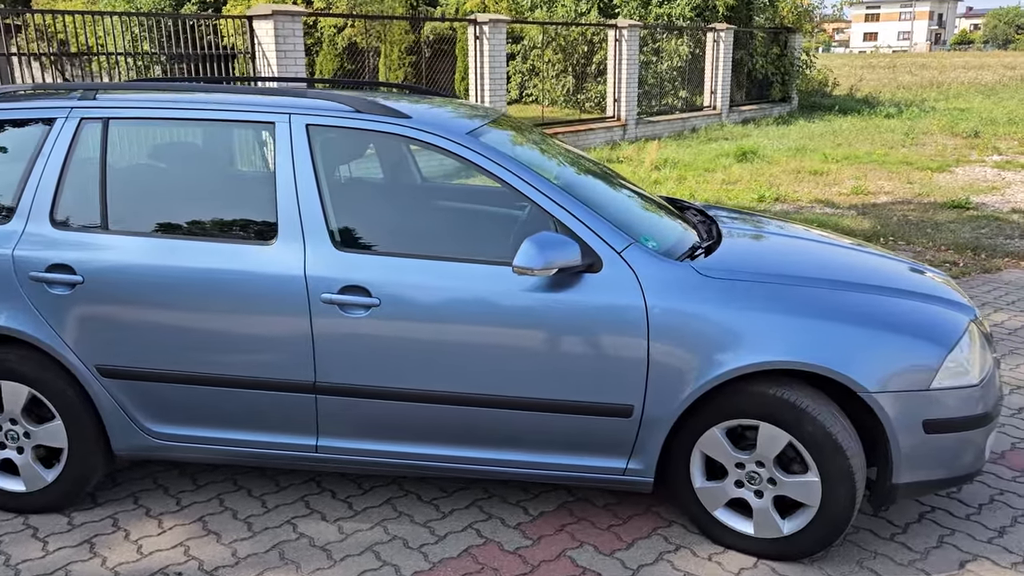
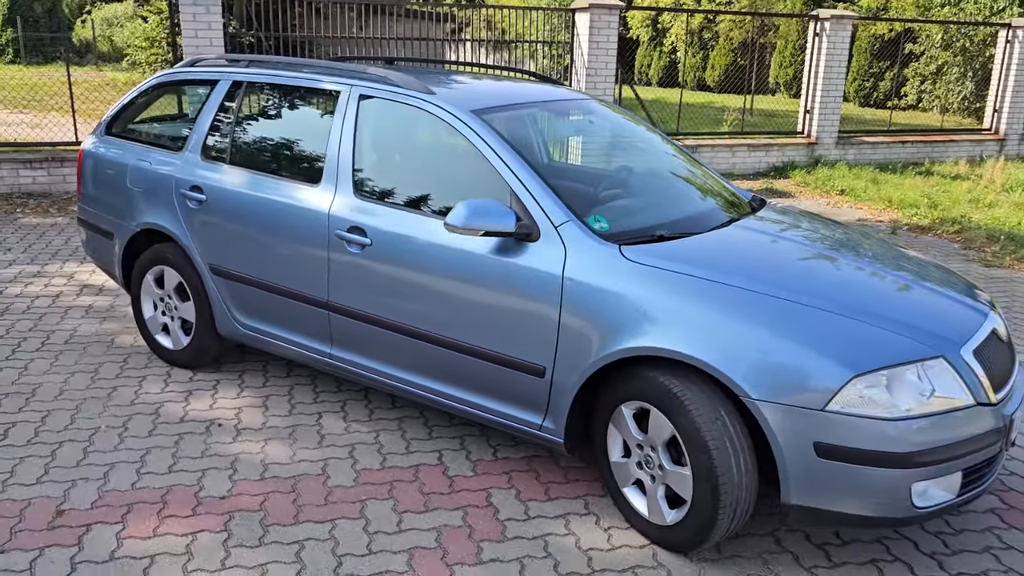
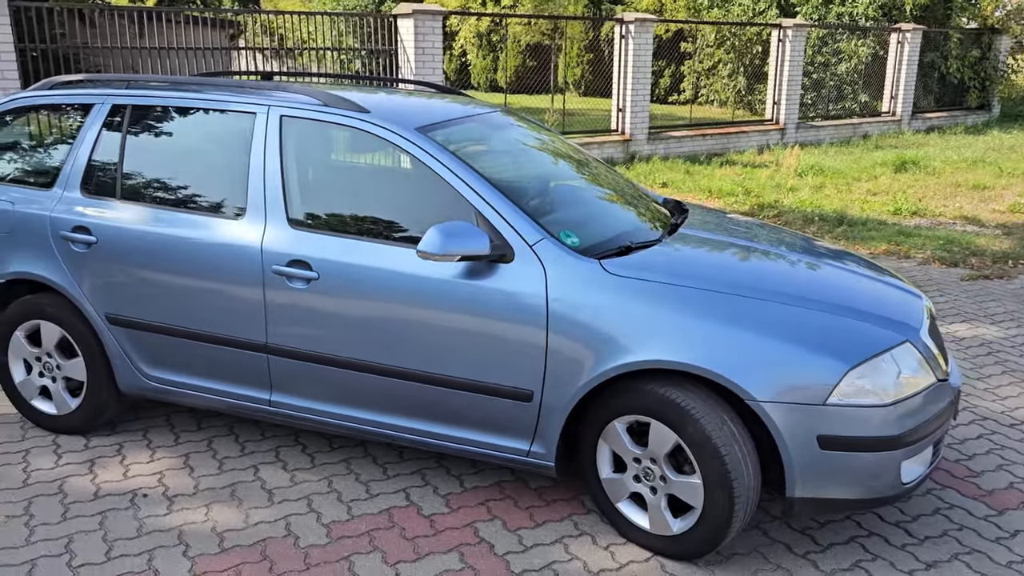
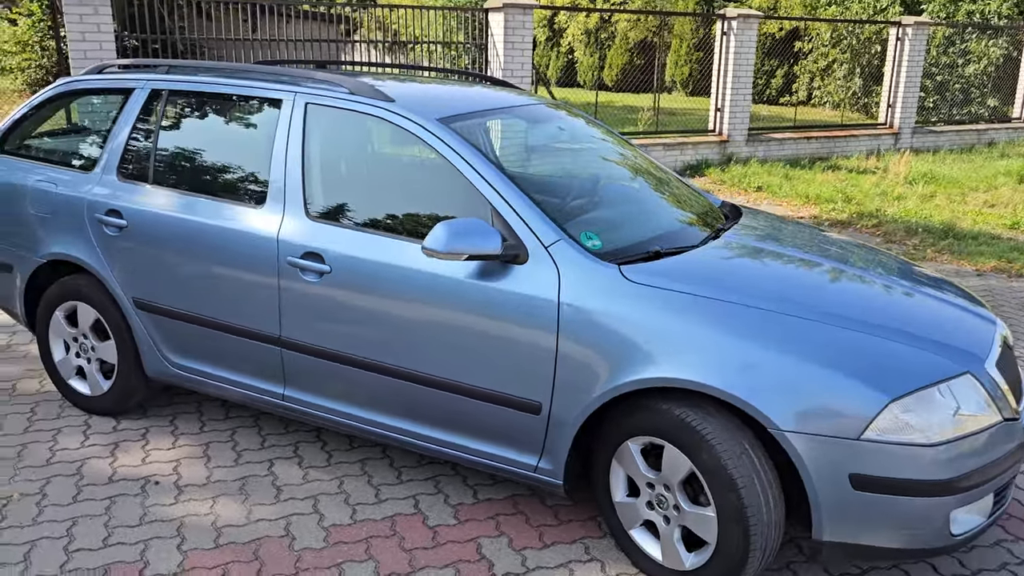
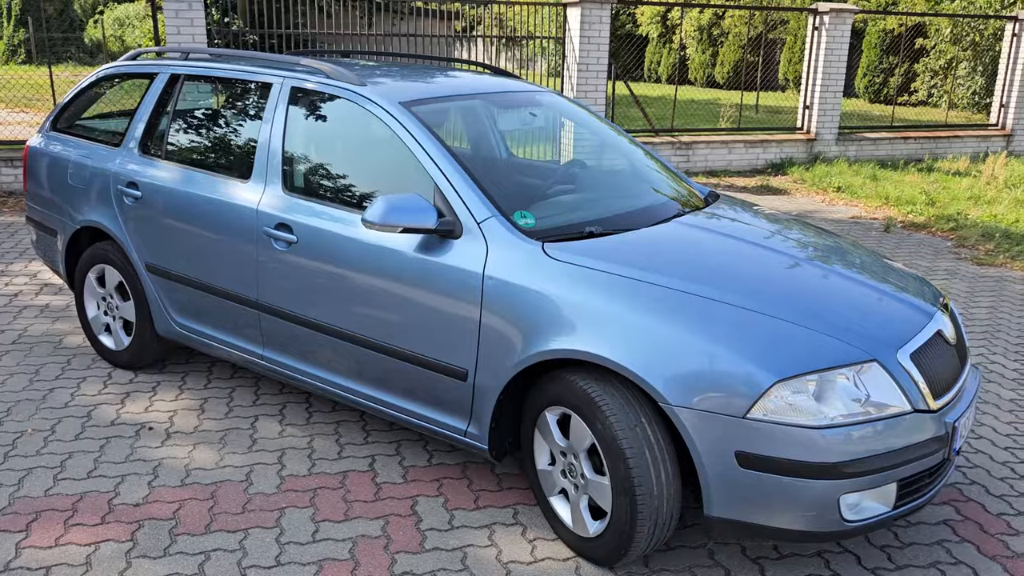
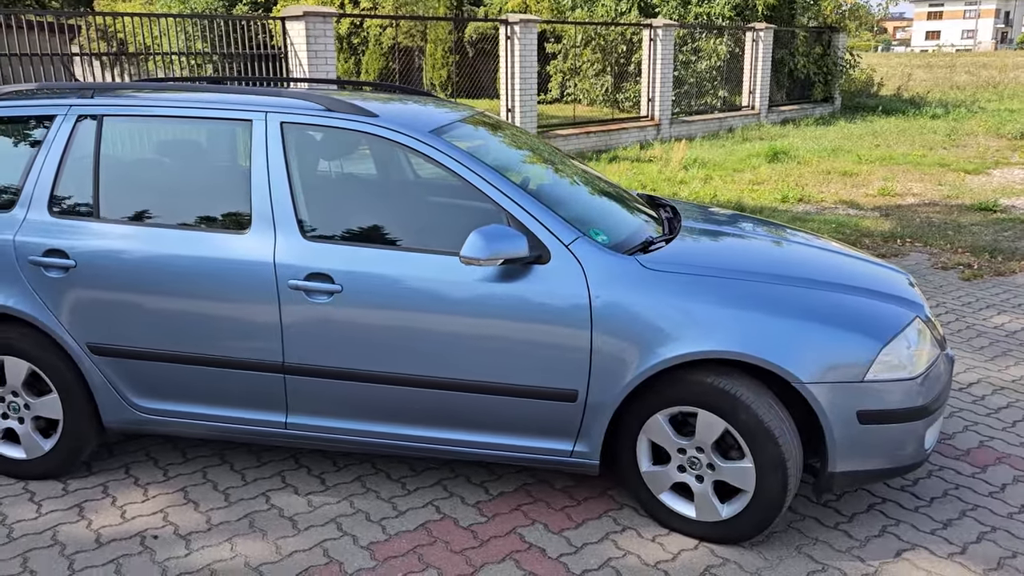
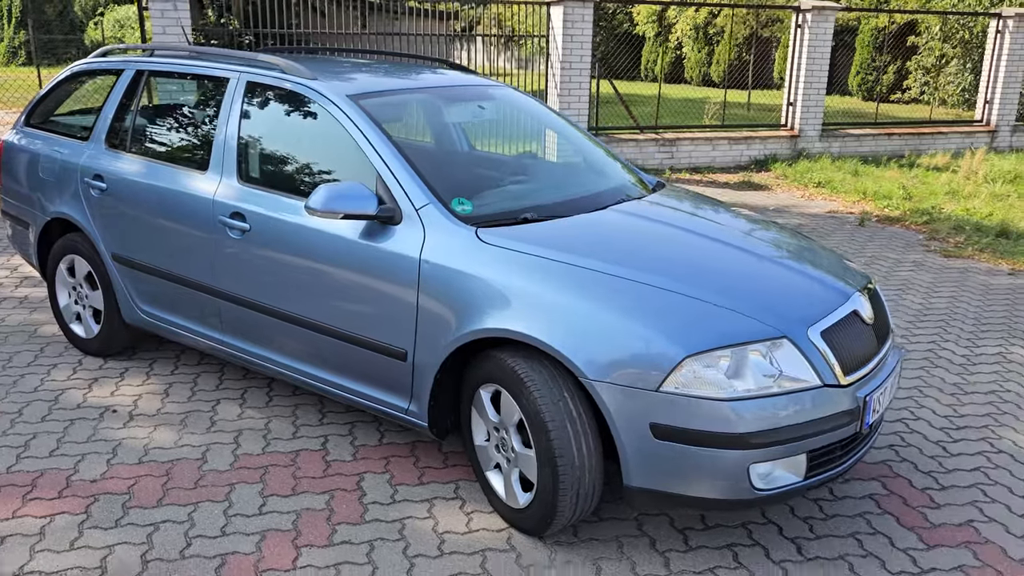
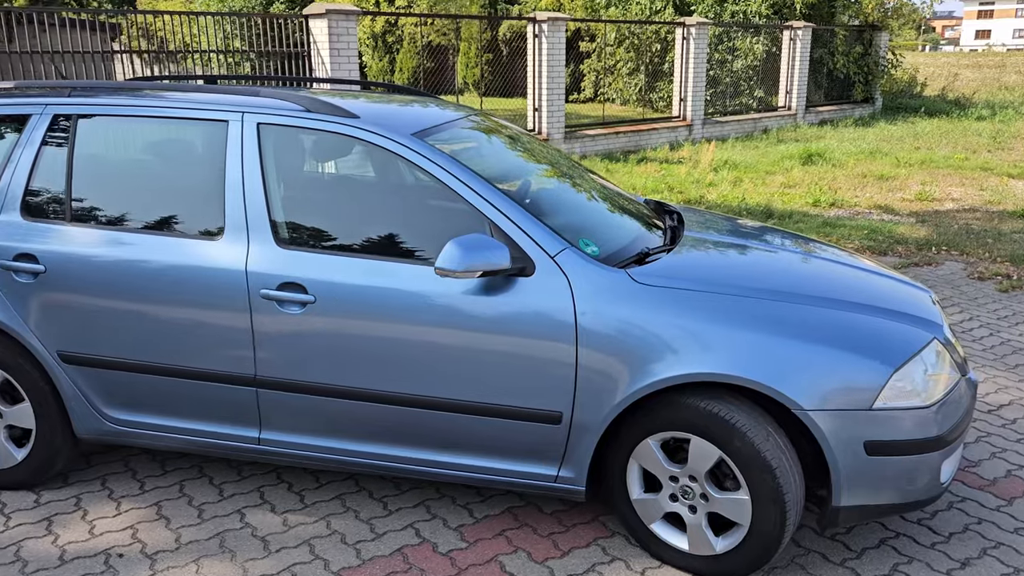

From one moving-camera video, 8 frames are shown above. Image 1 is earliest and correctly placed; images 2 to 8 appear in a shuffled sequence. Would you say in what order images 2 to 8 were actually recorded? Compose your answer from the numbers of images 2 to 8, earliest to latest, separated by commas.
6, 8, 3, 4, 2, 5, 7
